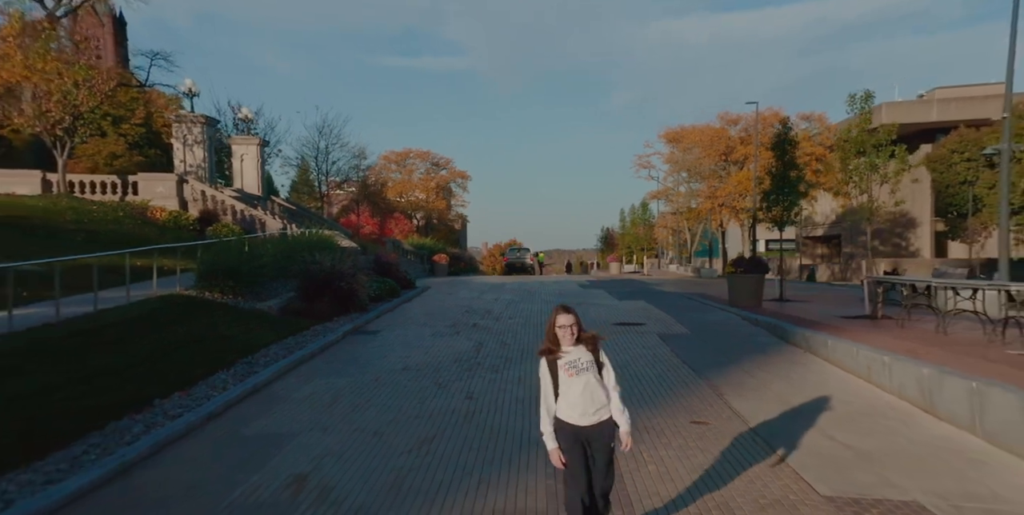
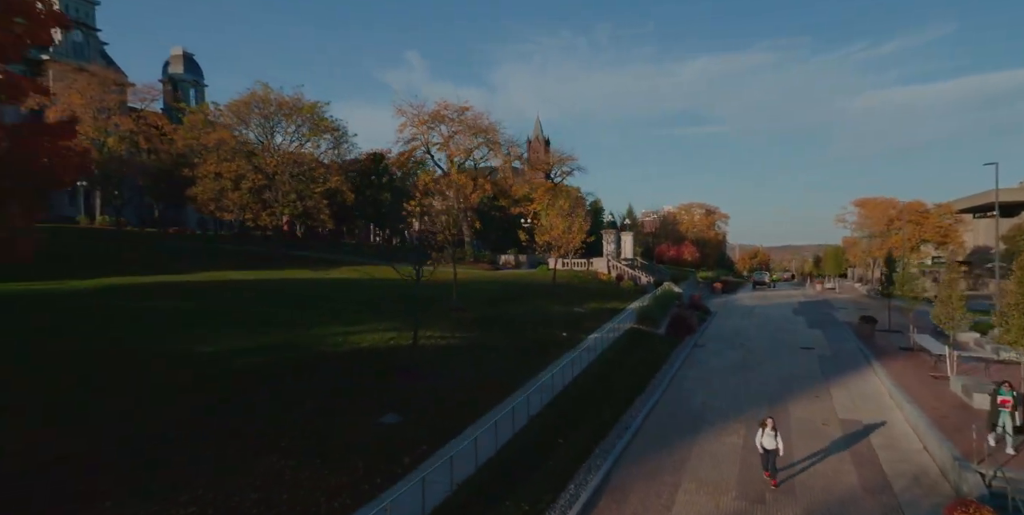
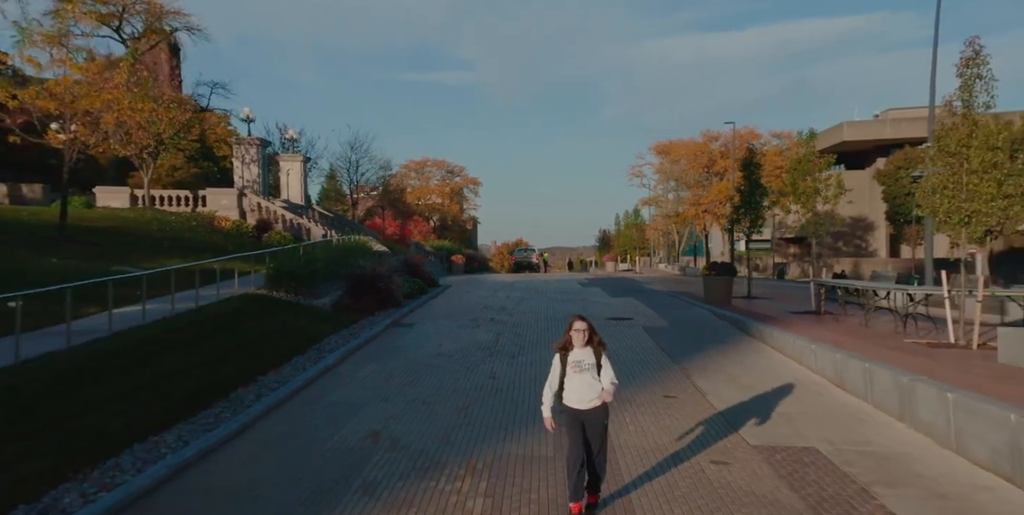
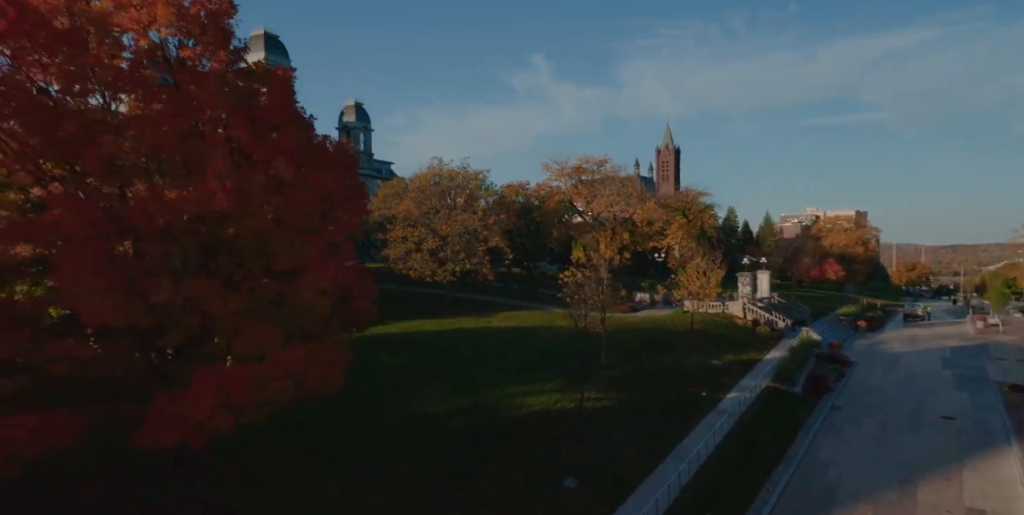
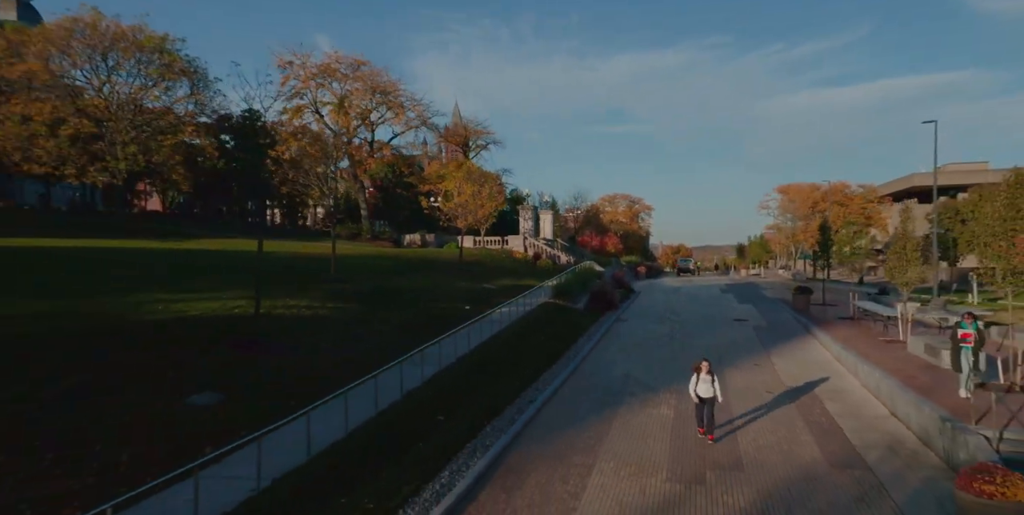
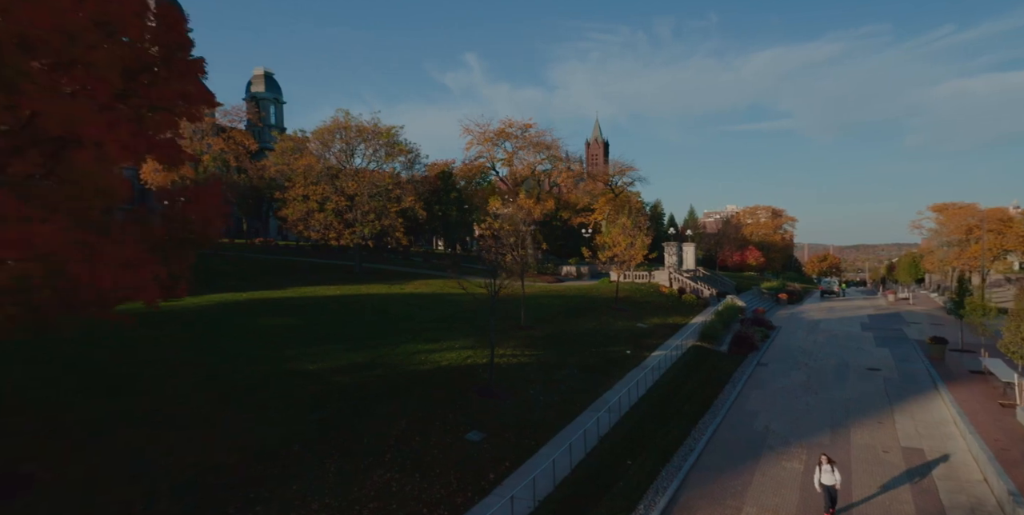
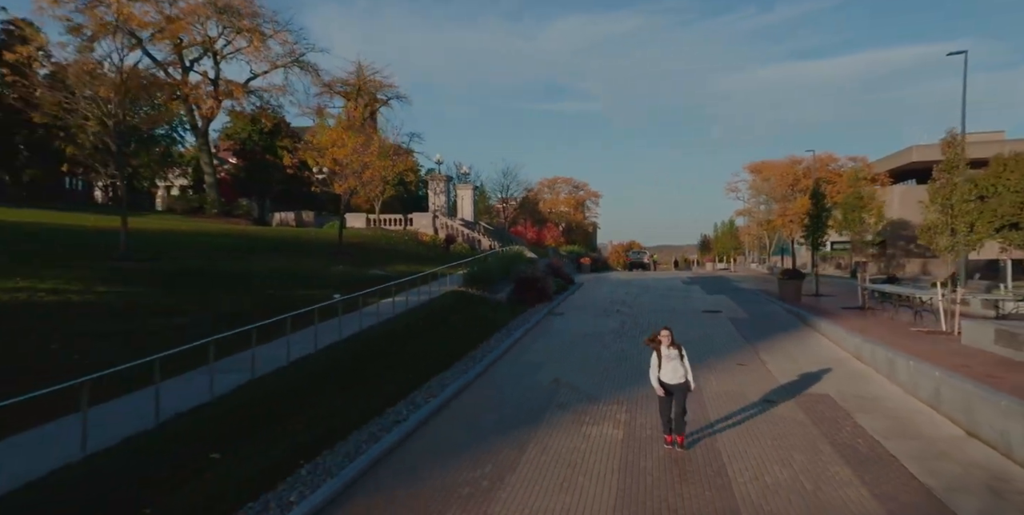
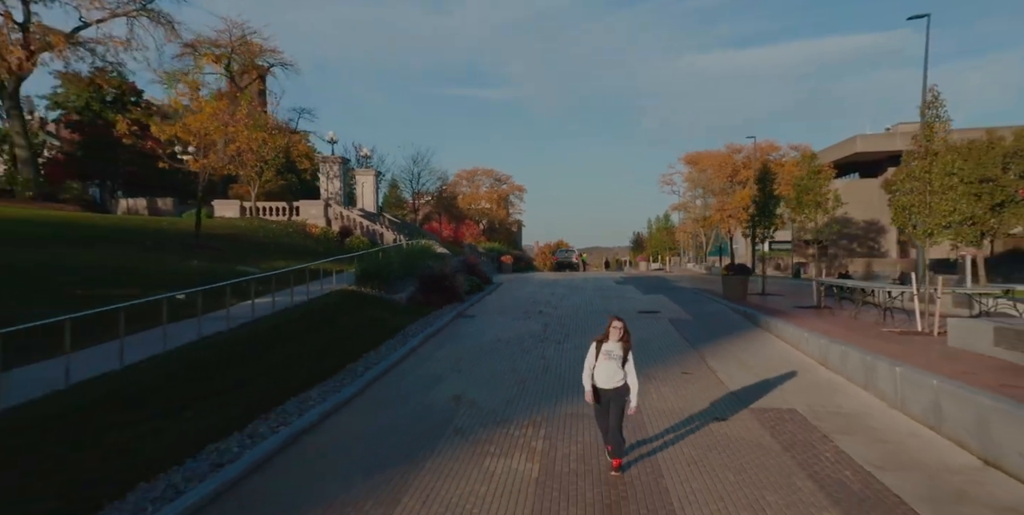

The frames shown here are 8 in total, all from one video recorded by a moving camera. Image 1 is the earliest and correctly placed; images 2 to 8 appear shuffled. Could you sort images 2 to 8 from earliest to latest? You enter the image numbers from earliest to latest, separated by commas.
3, 8, 7, 5, 2, 6, 4
